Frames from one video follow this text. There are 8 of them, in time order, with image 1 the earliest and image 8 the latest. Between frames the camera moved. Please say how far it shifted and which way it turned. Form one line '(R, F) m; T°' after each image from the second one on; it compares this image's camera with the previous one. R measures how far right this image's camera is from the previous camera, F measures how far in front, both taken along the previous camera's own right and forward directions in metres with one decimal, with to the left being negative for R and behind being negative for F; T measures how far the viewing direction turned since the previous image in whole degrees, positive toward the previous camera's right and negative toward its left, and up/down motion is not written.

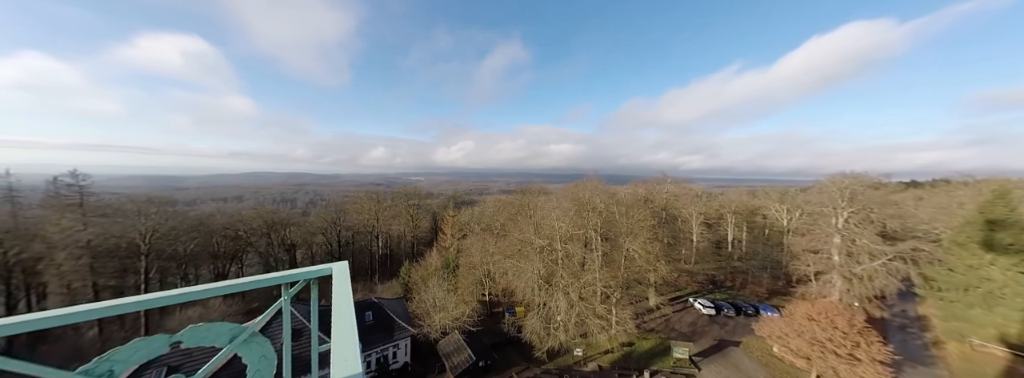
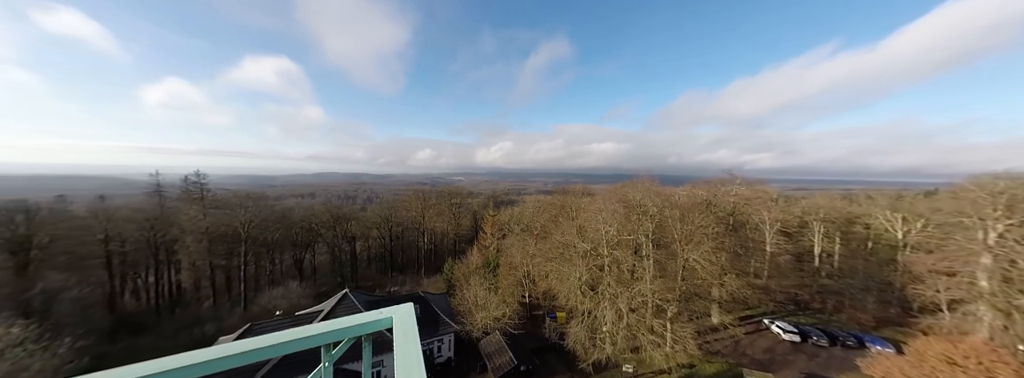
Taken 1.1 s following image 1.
(-0.4, +0.4) m; -9°
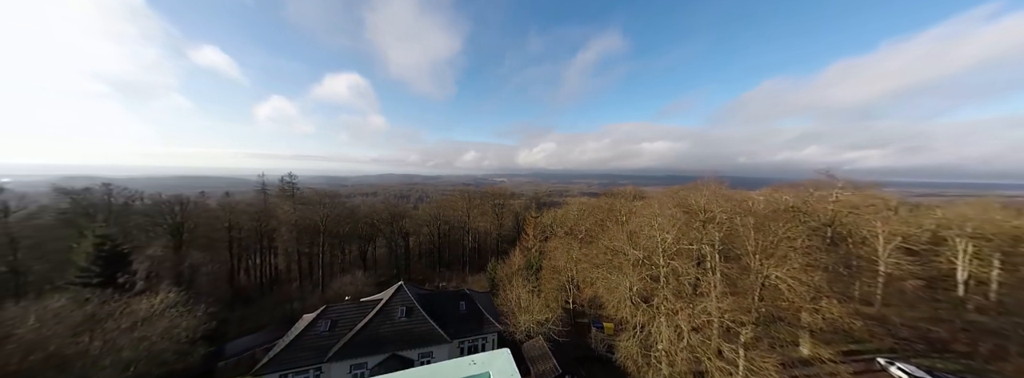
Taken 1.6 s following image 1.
(-0.2, +0.2) m; -10°
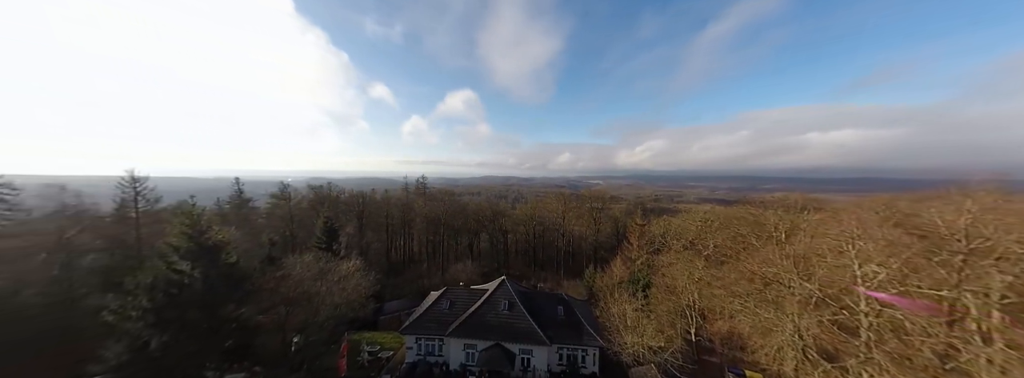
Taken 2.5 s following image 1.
(-0.7, +0.2) m; -22°
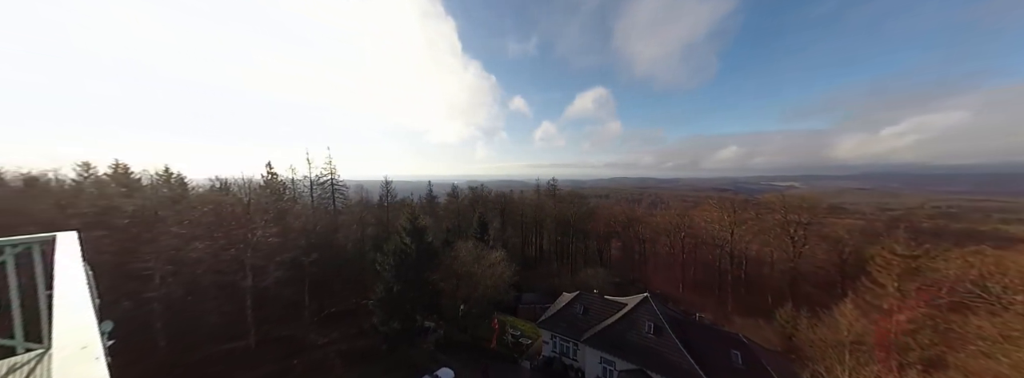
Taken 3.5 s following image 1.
(-0.8, +0.1) m; -29°
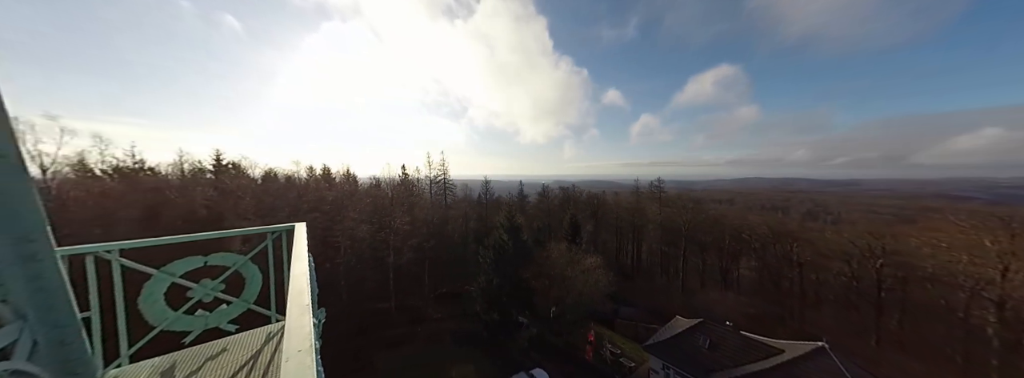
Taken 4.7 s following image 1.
(-0.7, +0.4) m; -21°
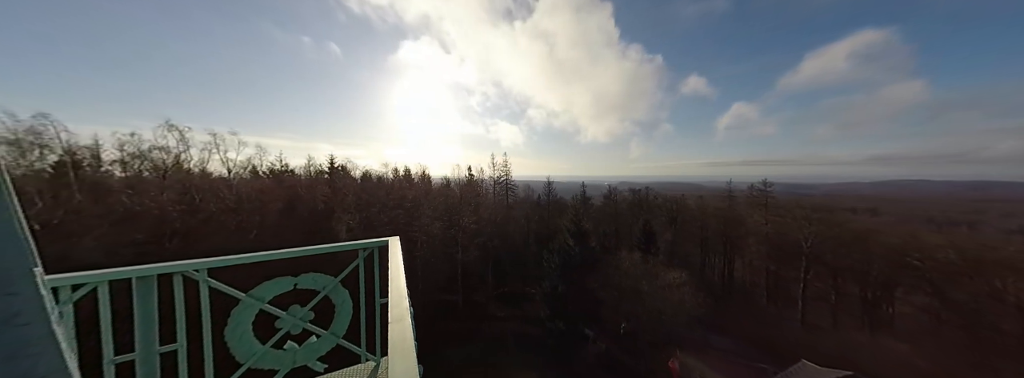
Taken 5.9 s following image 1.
(-0.5, +0.5) m; -14°
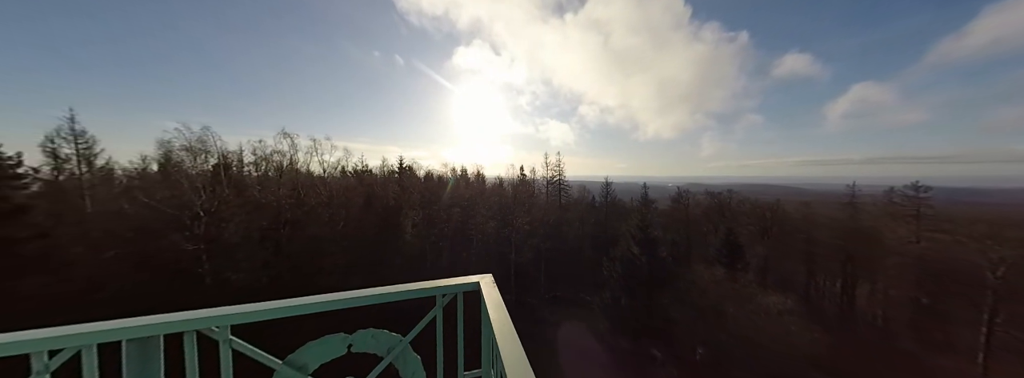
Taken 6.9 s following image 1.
(-0.4, +0.5) m; -12°
